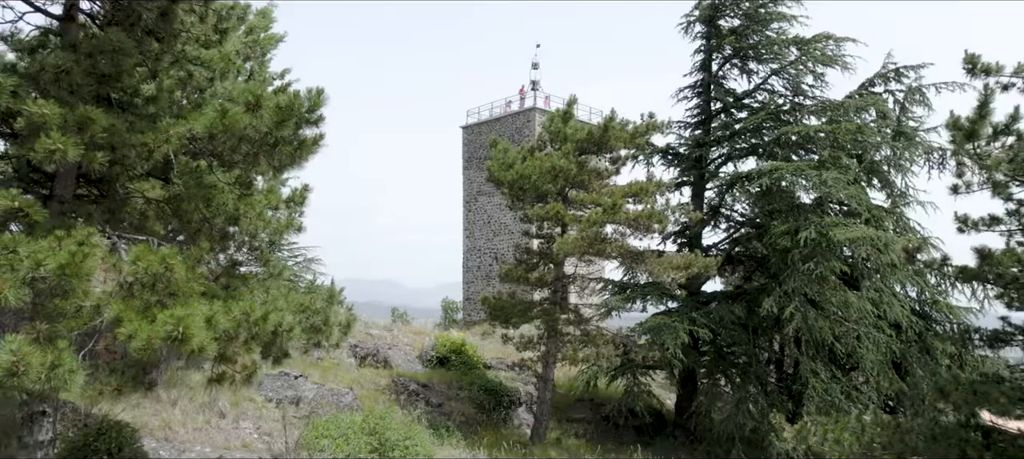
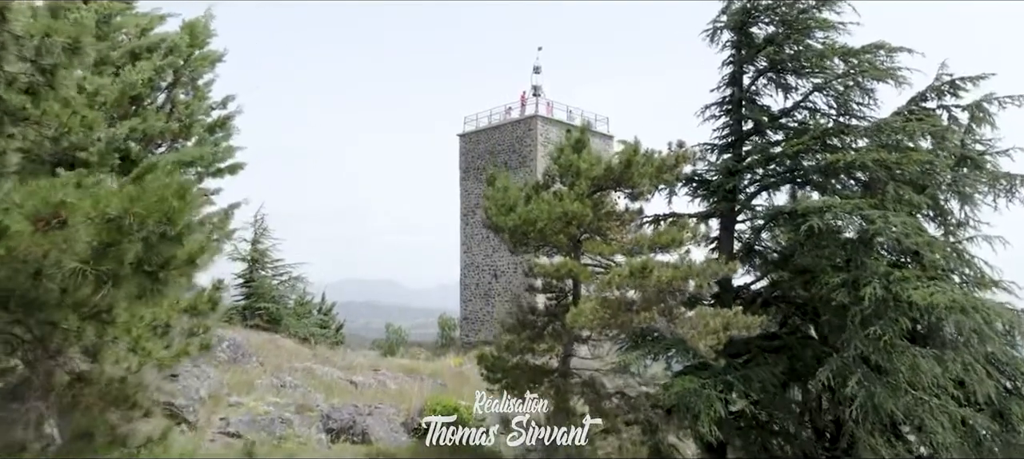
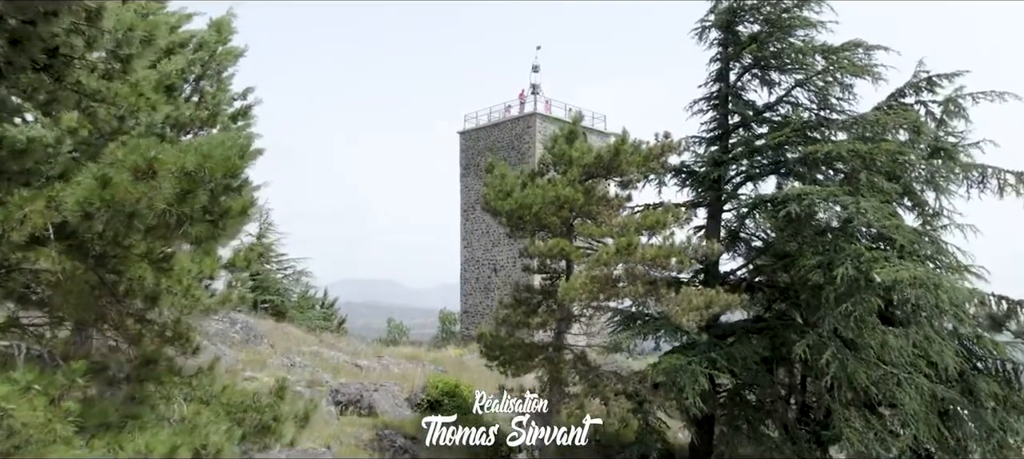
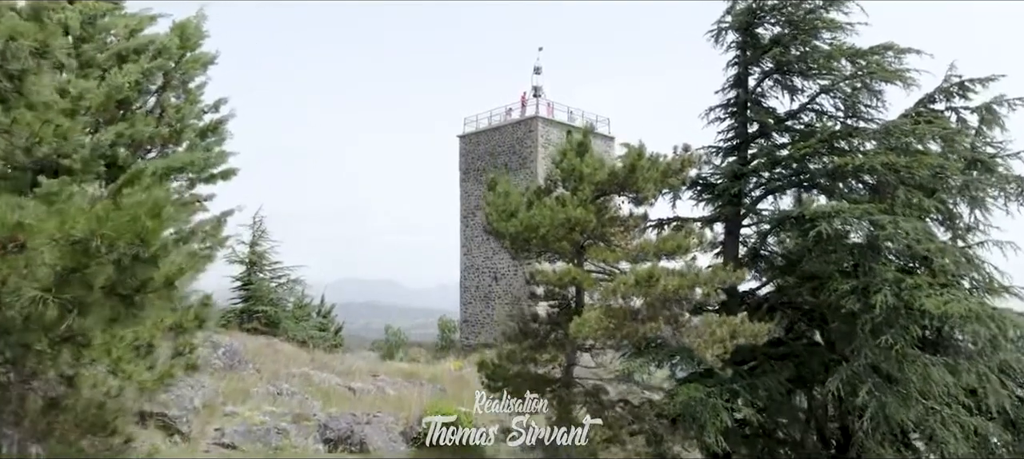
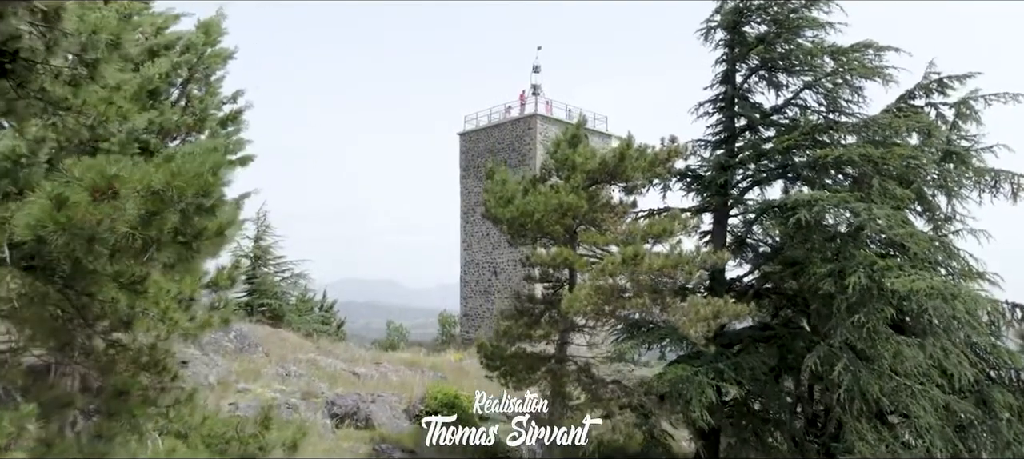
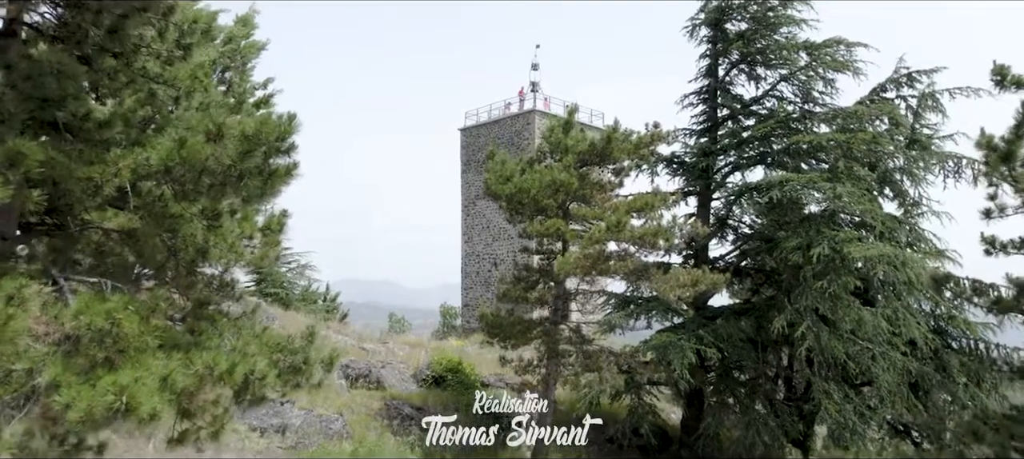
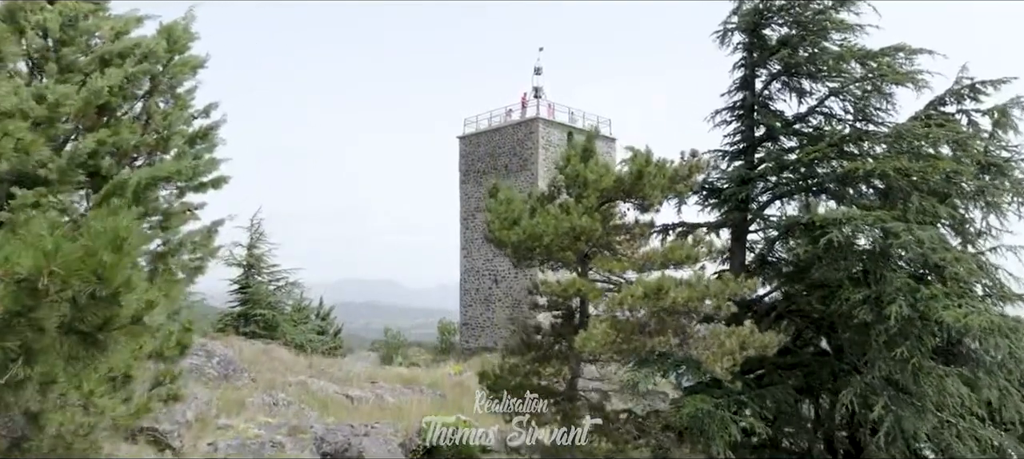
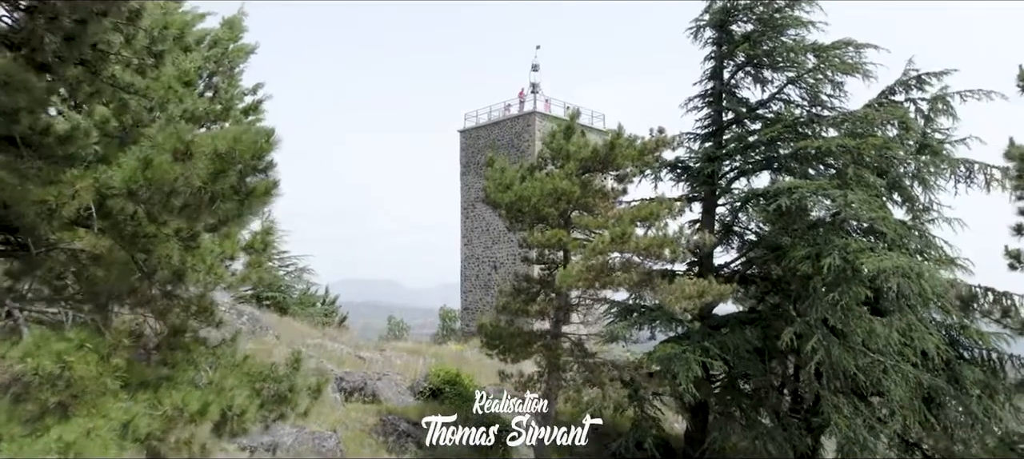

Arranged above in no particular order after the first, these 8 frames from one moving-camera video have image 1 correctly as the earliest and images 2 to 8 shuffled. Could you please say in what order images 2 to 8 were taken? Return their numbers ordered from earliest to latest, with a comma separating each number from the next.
6, 8, 3, 5, 2, 4, 7
